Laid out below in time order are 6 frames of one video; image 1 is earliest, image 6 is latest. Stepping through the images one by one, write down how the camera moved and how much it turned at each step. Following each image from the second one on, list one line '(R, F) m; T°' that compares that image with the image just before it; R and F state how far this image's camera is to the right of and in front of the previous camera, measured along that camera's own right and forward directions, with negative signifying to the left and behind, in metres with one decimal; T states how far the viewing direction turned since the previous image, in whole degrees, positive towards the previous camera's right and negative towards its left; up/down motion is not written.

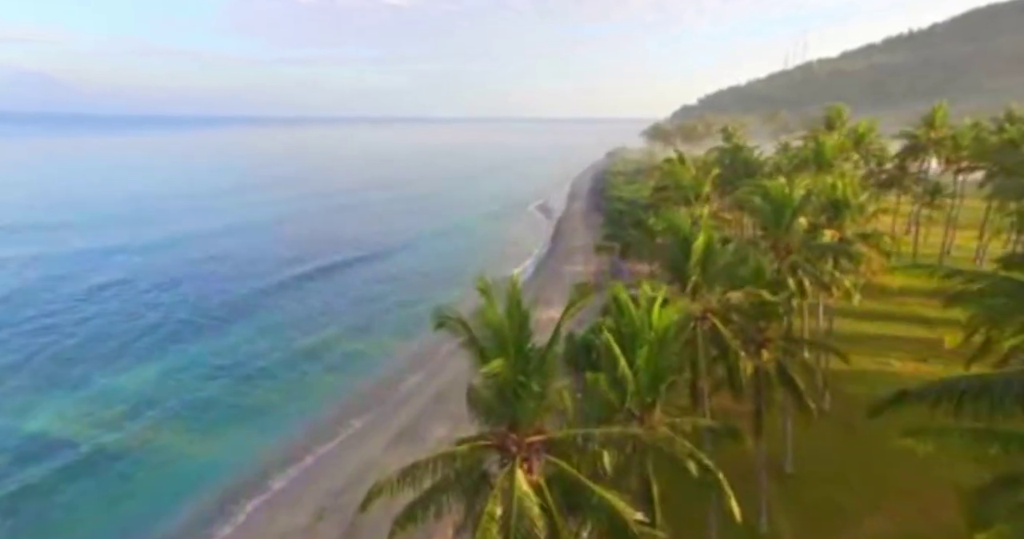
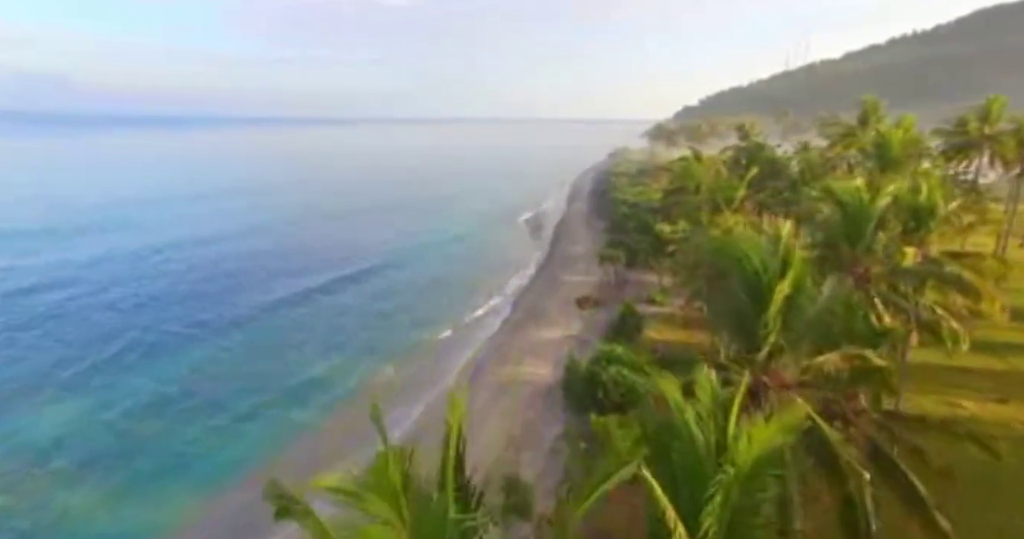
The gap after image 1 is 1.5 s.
(+0.5, +5.4) m; 0°
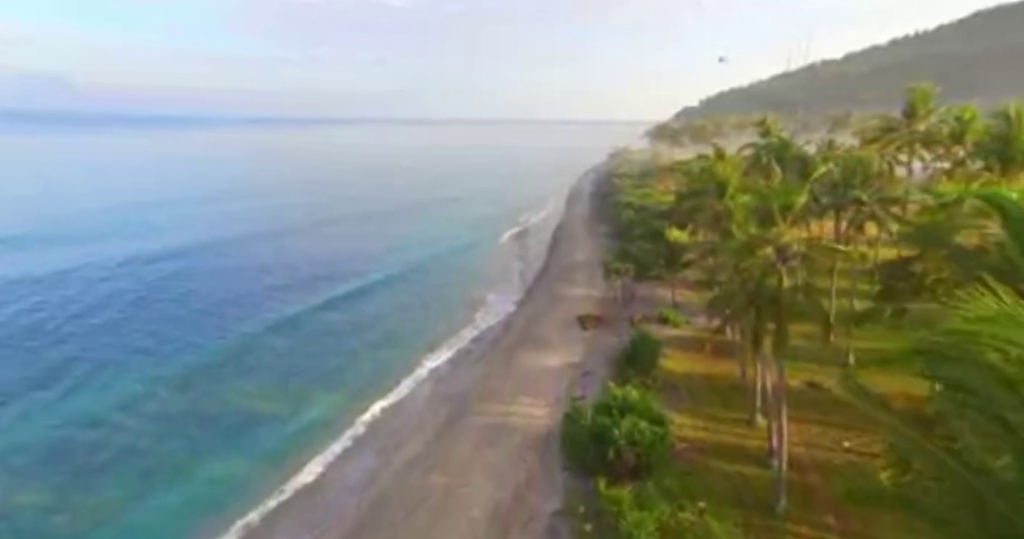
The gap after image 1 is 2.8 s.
(+0.5, +5.9) m; 0°
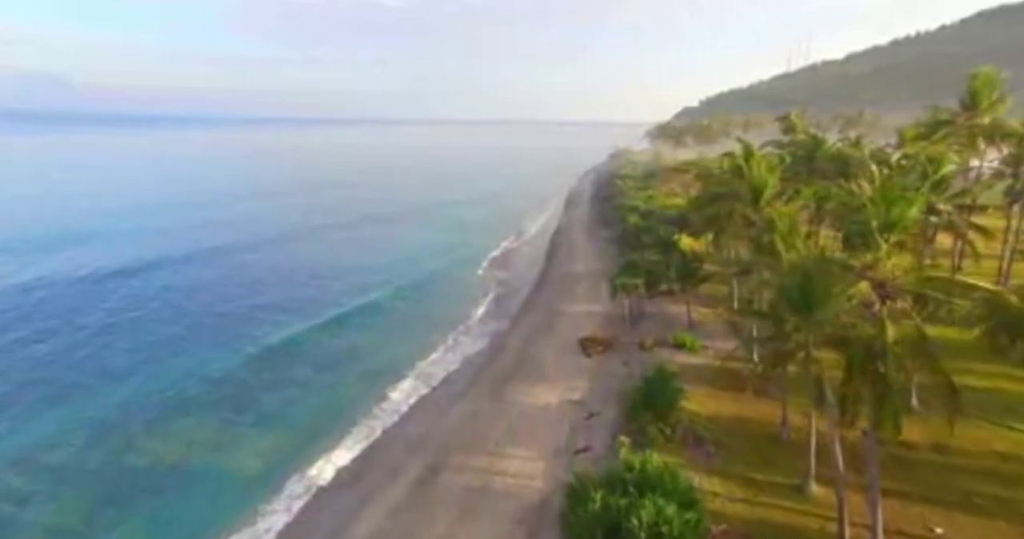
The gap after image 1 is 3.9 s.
(+0.5, +5.5) m; 0°
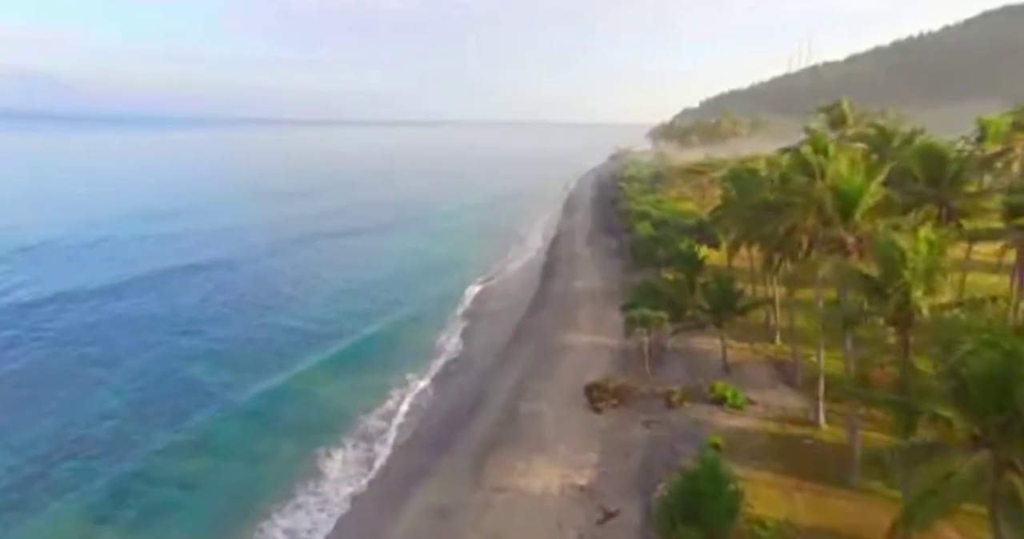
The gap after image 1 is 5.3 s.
(+0.6, +8.0) m; 0°
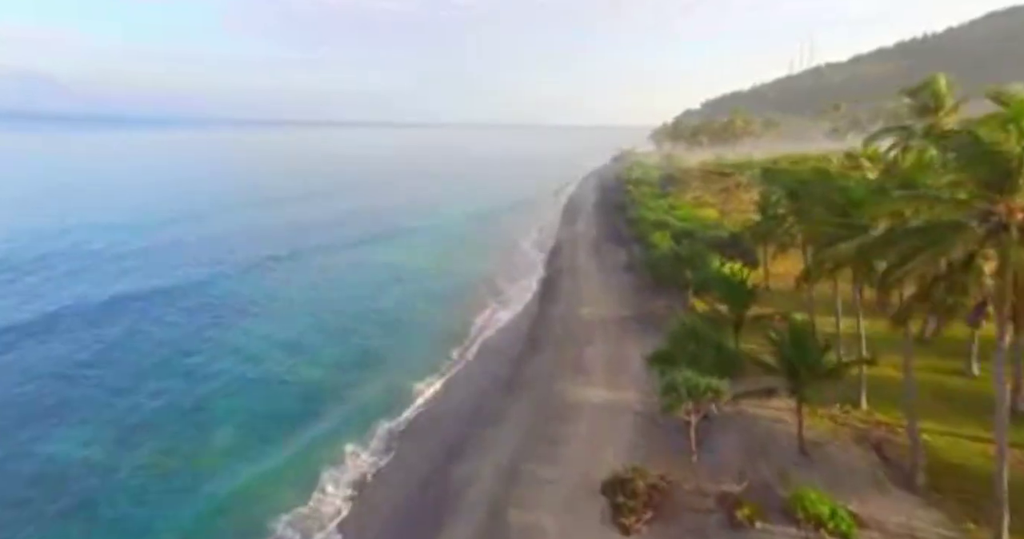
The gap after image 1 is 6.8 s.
(+0.5, +9.0) m; 0°
